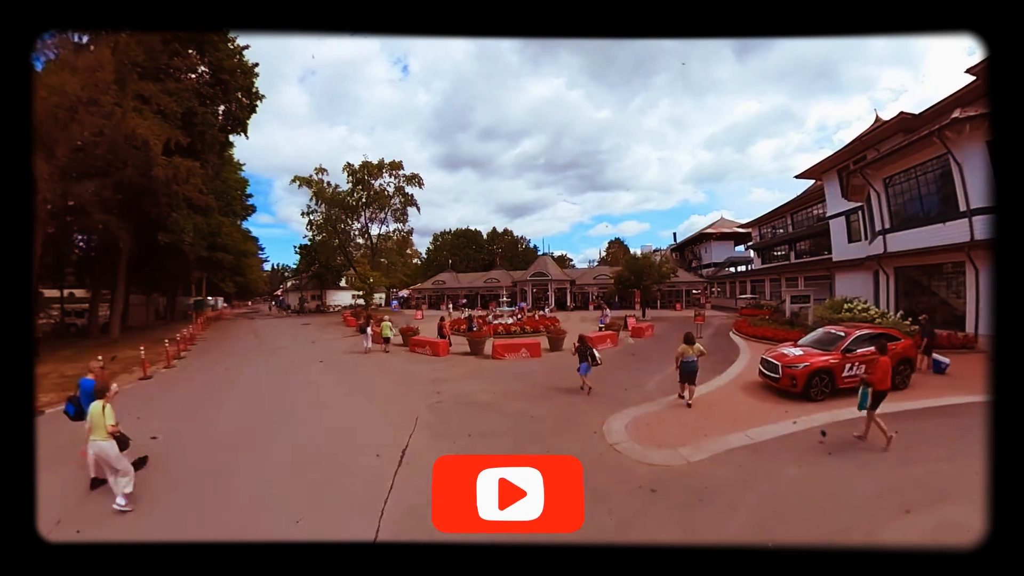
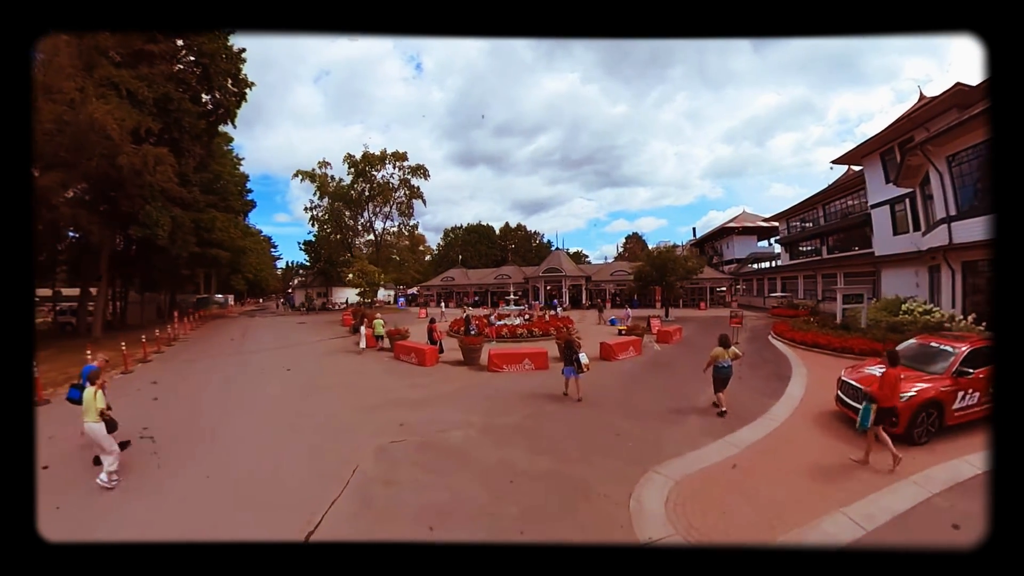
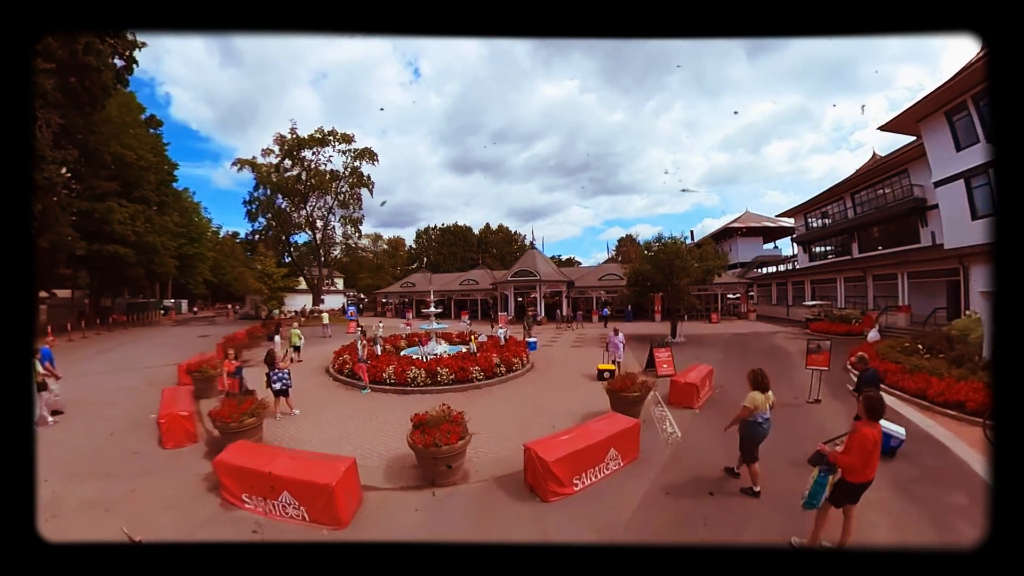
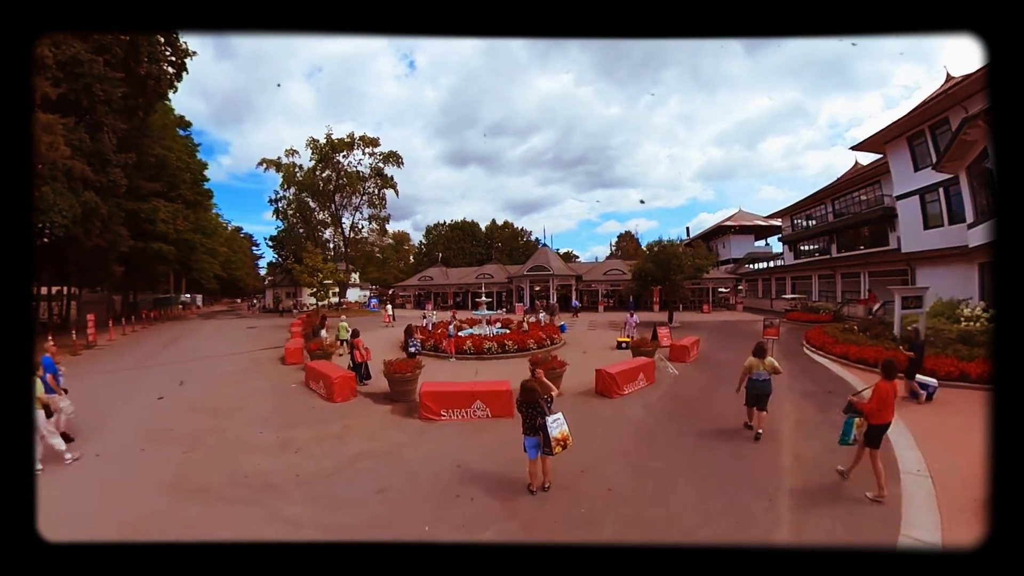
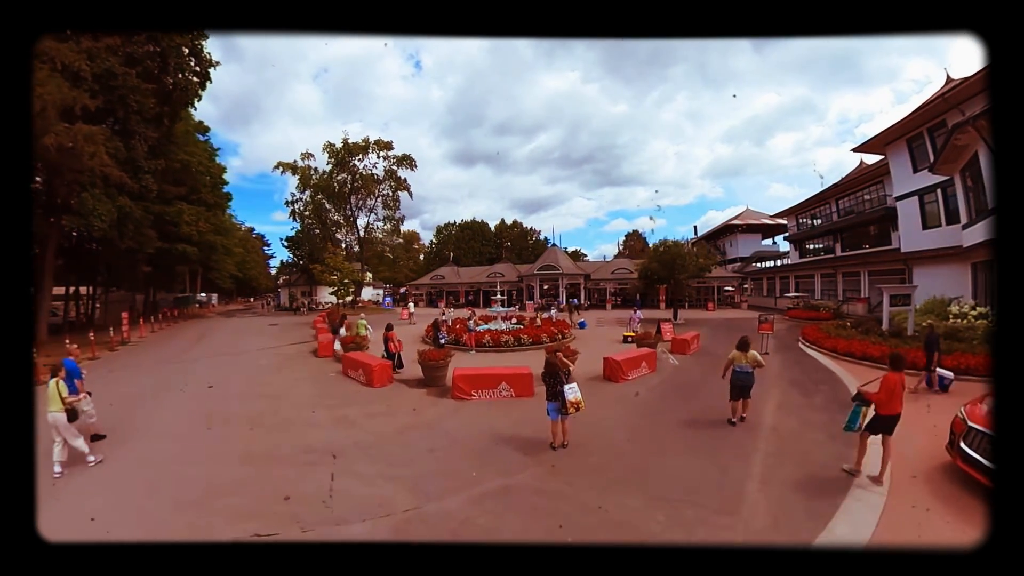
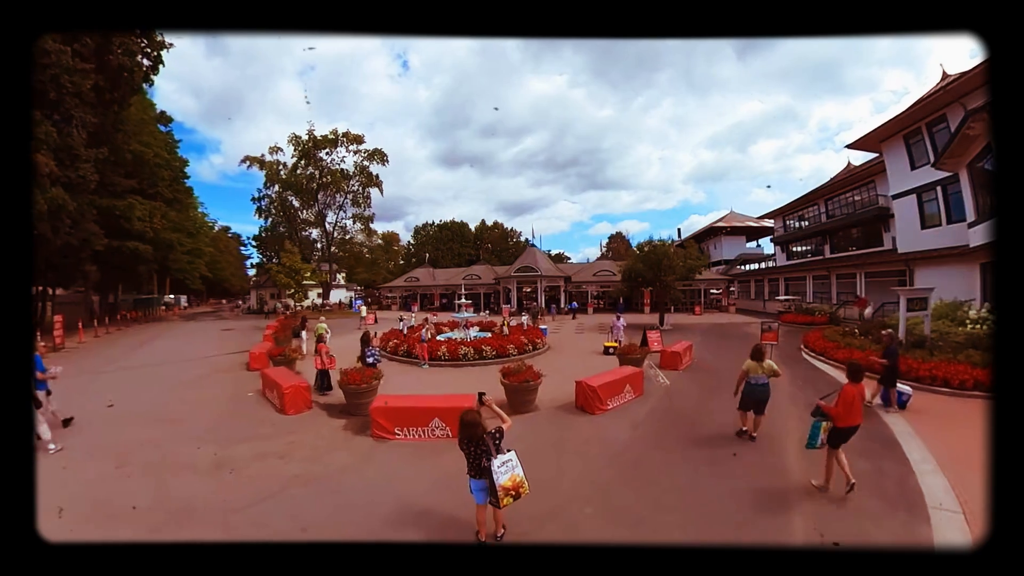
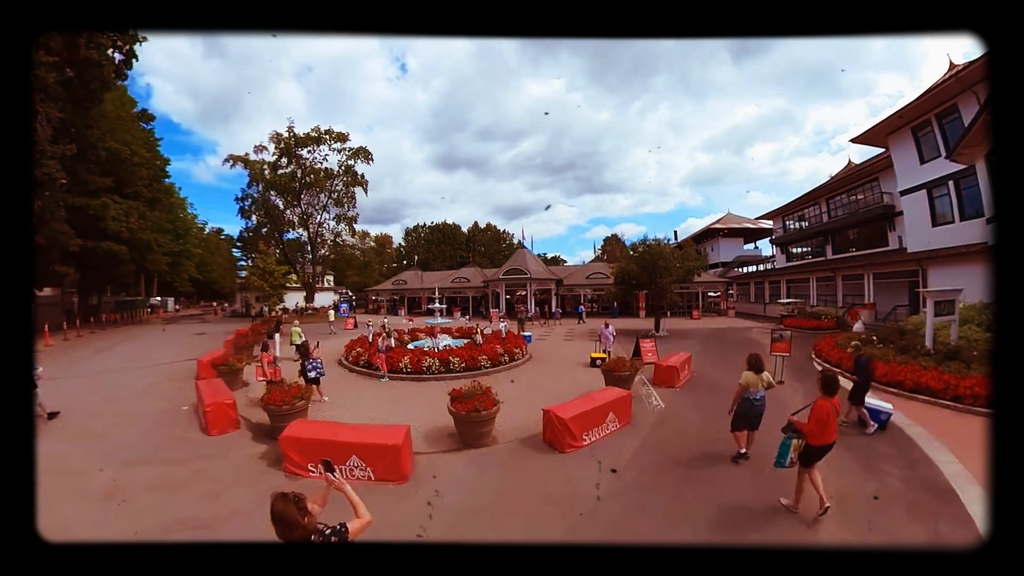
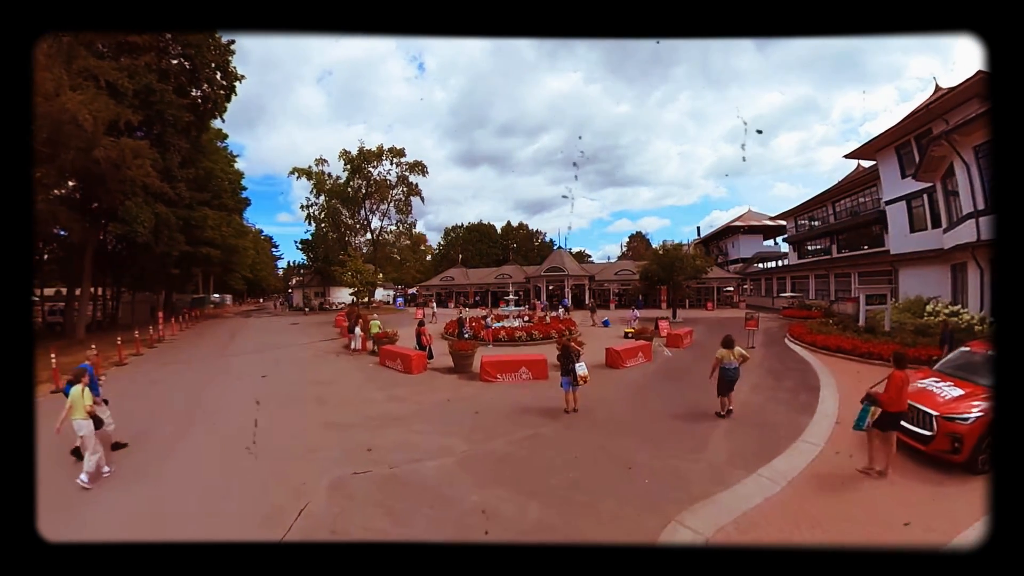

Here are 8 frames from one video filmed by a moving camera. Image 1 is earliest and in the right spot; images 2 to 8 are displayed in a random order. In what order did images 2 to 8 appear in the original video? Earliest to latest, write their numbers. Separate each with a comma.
2, 8, 5, 4, 6, 7, 3
